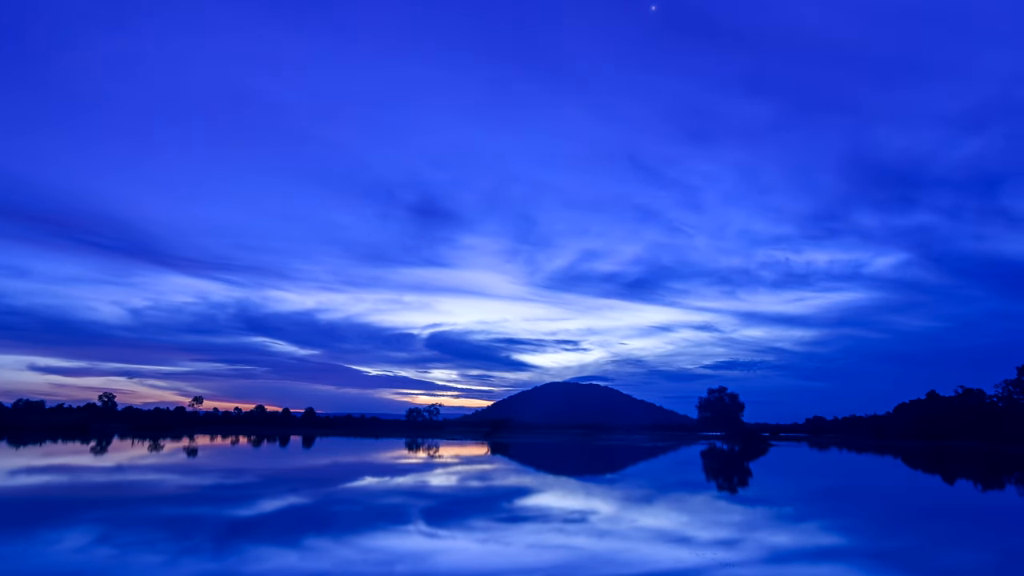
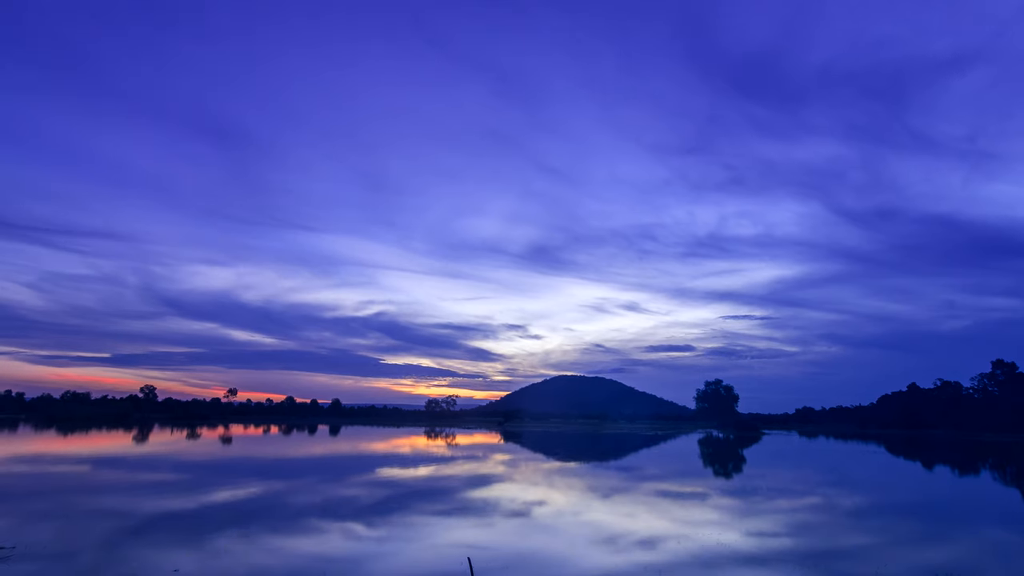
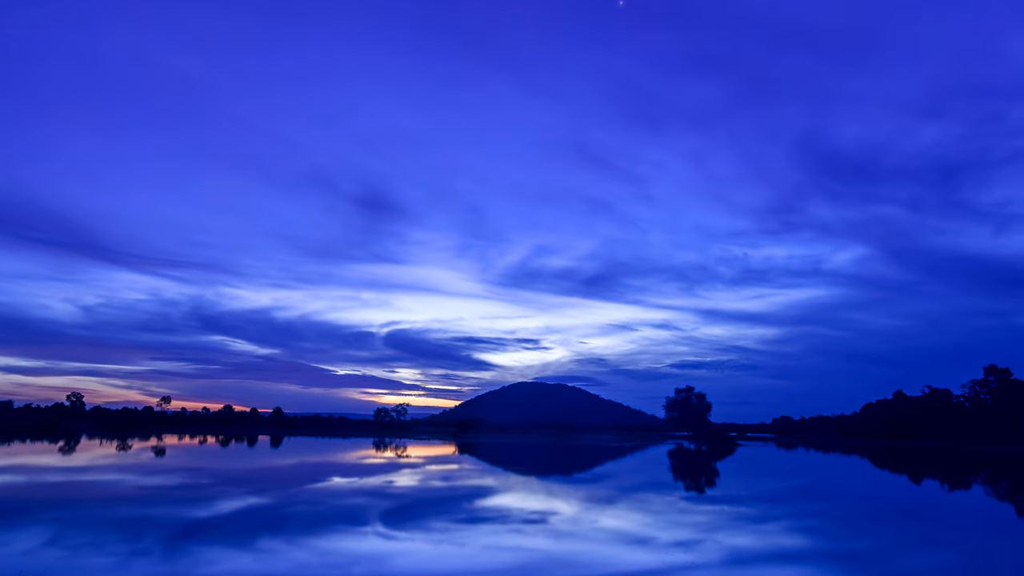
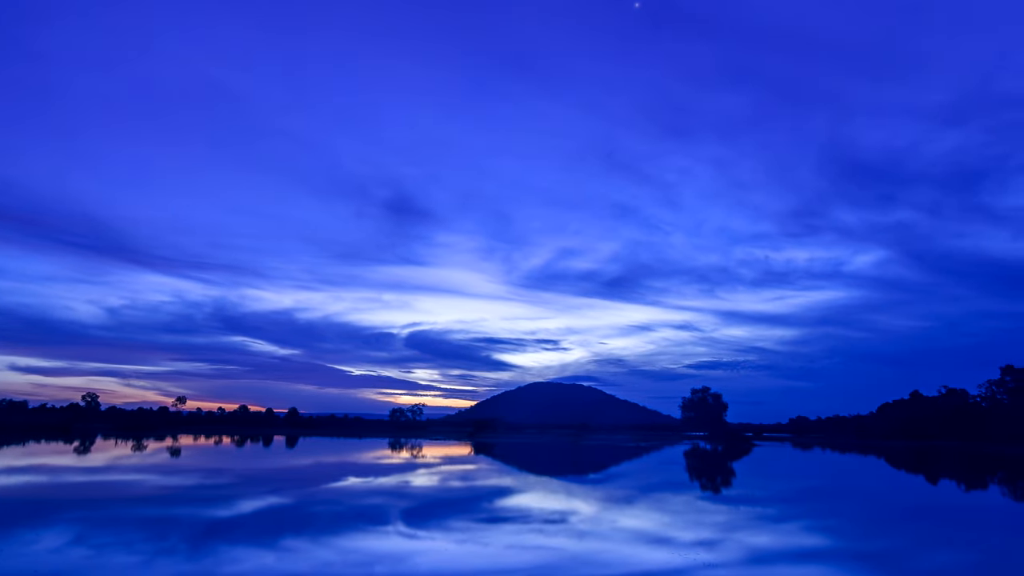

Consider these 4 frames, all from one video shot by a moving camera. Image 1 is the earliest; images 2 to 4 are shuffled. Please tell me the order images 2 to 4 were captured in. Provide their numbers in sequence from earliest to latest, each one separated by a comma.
4, 3, 2
